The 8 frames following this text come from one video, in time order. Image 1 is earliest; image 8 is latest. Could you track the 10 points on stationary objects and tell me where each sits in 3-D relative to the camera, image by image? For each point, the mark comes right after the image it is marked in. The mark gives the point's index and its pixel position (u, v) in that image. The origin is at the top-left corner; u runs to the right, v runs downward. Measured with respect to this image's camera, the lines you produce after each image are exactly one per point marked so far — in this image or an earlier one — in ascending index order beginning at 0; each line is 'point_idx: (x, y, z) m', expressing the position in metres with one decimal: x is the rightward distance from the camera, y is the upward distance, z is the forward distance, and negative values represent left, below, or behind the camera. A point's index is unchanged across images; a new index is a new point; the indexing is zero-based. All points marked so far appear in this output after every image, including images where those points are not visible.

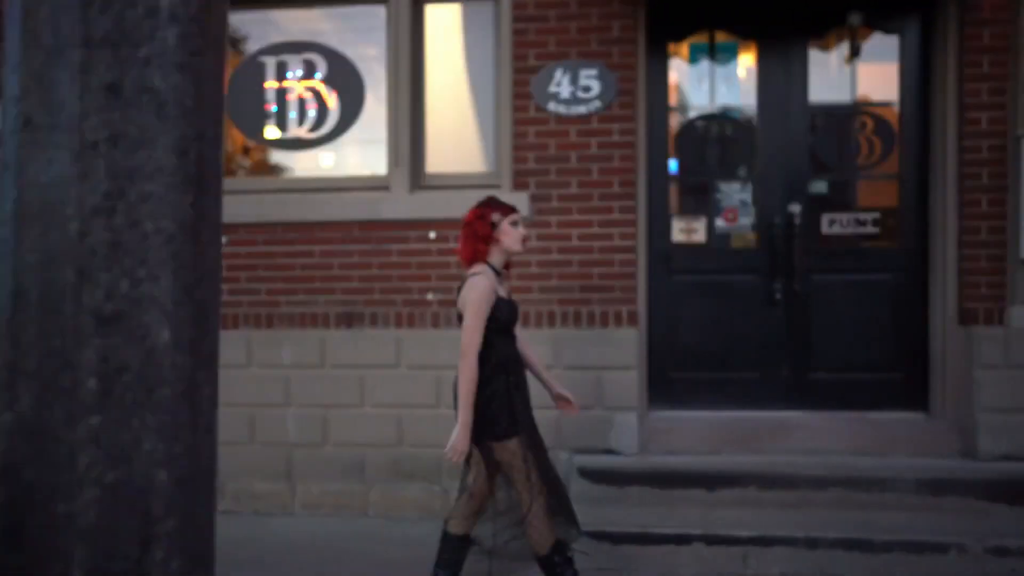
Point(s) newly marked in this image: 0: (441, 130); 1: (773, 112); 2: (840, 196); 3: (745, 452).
0: (-0.5, +1.1, +4.9) m
1: (+1.8, +1.2, +4.7) m
2: (+2.2, +0.6, +4.7) m
3: (+1.5, -1.1, +4.4) m
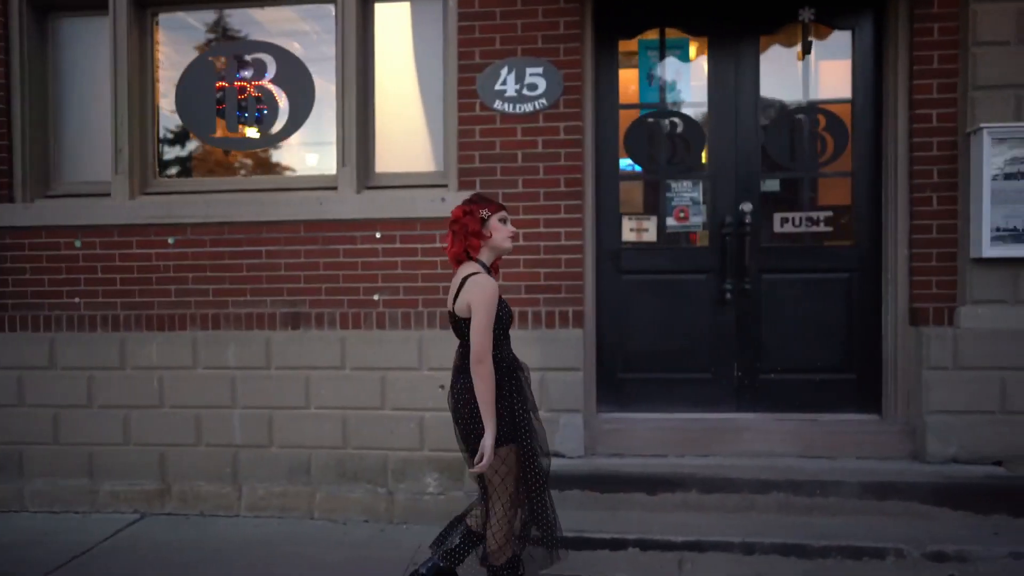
0: (-0.9, +1.1, +4.9) m
1: (+1.4, +1.2, +4.6) m
2: (+1.9, +0.6, +4.6) m
3: (+1.1, -1.1, +4.4) m
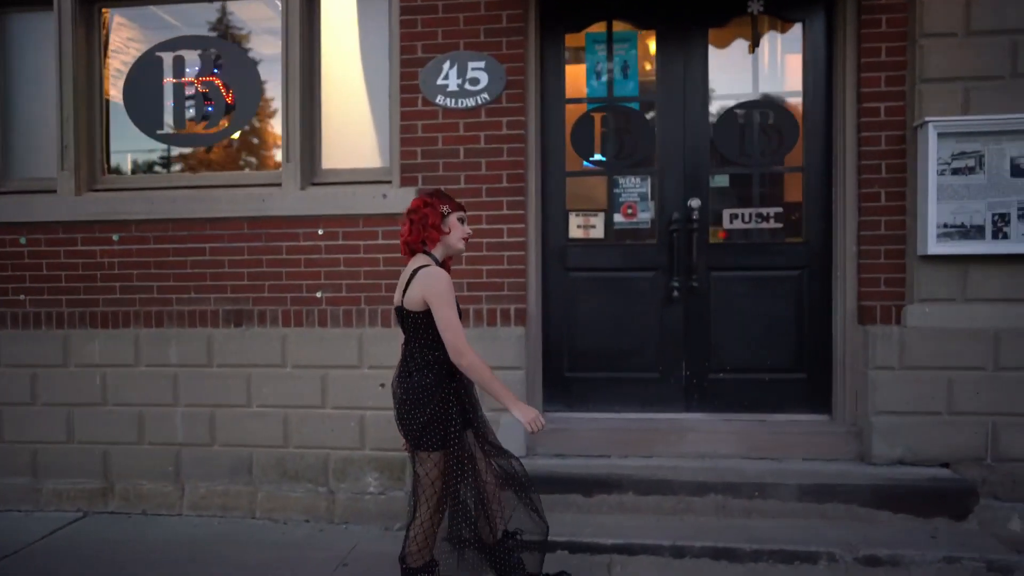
0: (-1.2, +1.1, +4.8) m
1: (+1.1, +1.2, +4.5) m
2: (+1.5, +0.6, +4.5) m
3: (+0.8, -1.0, +4.3) m
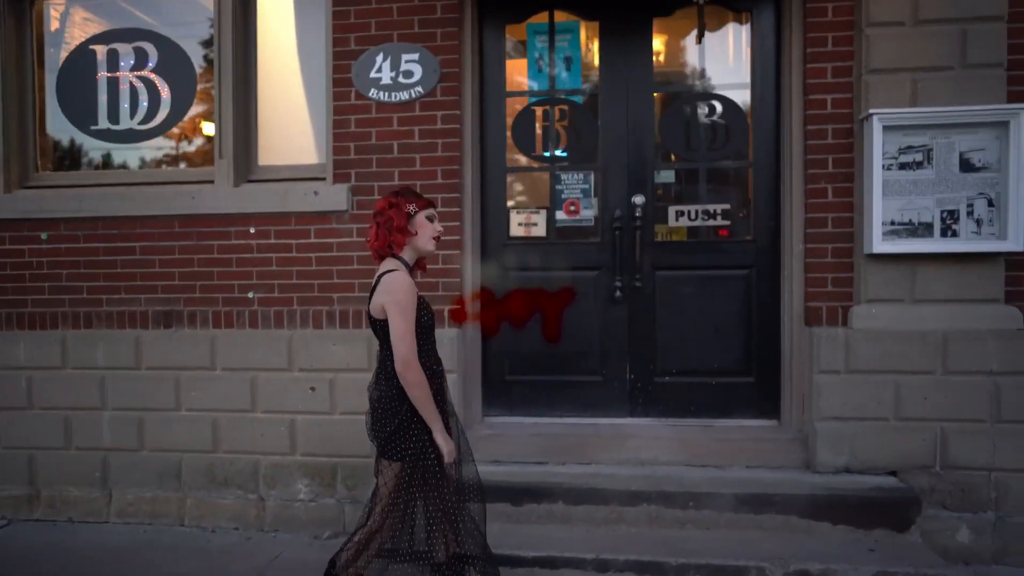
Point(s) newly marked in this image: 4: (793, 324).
0: (-1.6, +1.1, +4.7) m
1: (+0.7, +1.2, +4.4) m
2: (+1.1, +0.6, +4.4) m
3: (+0.4, -1.0, +4.1) m
4: (+1.7, -0.2, +4.1) m
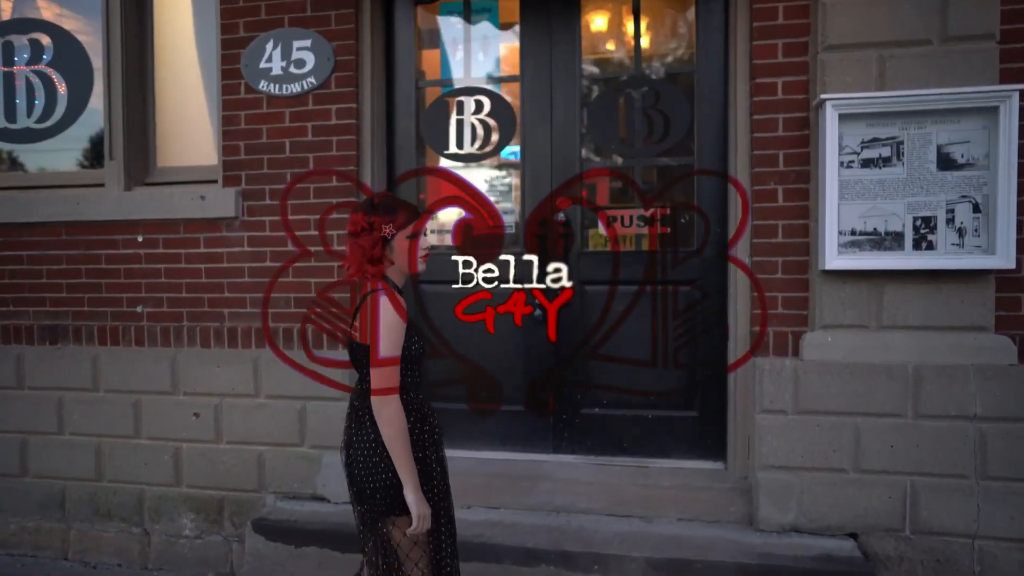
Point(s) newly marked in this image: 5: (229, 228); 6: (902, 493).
0: (-2.1, +1.1, +4.2) m
1: (+0.1, +1.1, +3.8) m
2: (+0.6, +0.5, +3.7) m
3: (-0.2, -1.1, +3.6) m
4: (+1.1, -0.3, +3.4) m
5: (-1.6, +0.3, +3.9) m
6: (+1.8, -0.9, +3.1) m
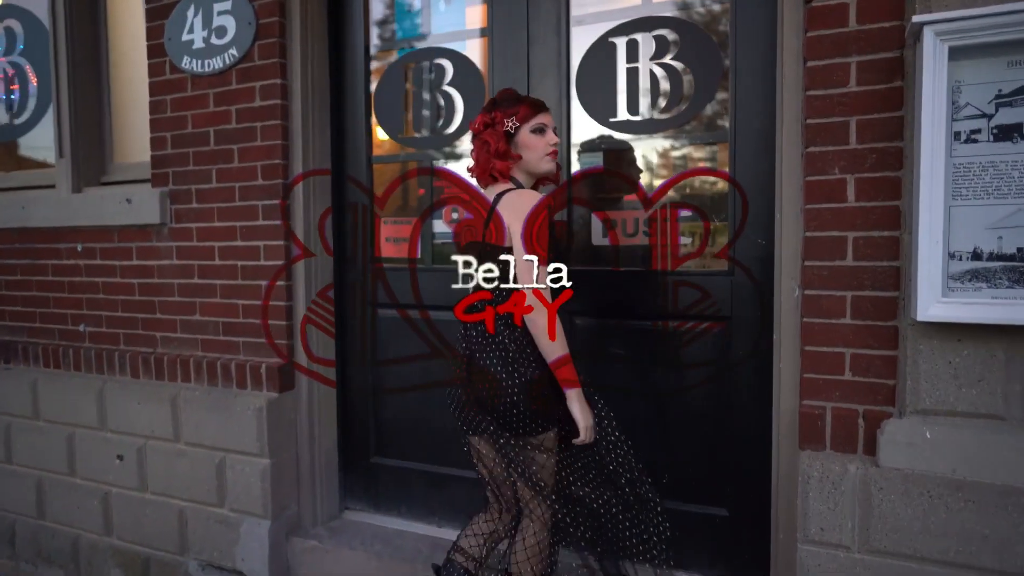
0: (-2.1, +1.0, +3.7) m
1: (0.0, +1.0, +2.7) m
2: (+0.4, +0.4, +2.6) m
3: (-0.4, -1.3, +2.7) m
4: (+0.9, -0.5, +2.2) m
5: (-1.7, +0.2, +3.3) m
6: (+1.4, -1.1, +1.8) m
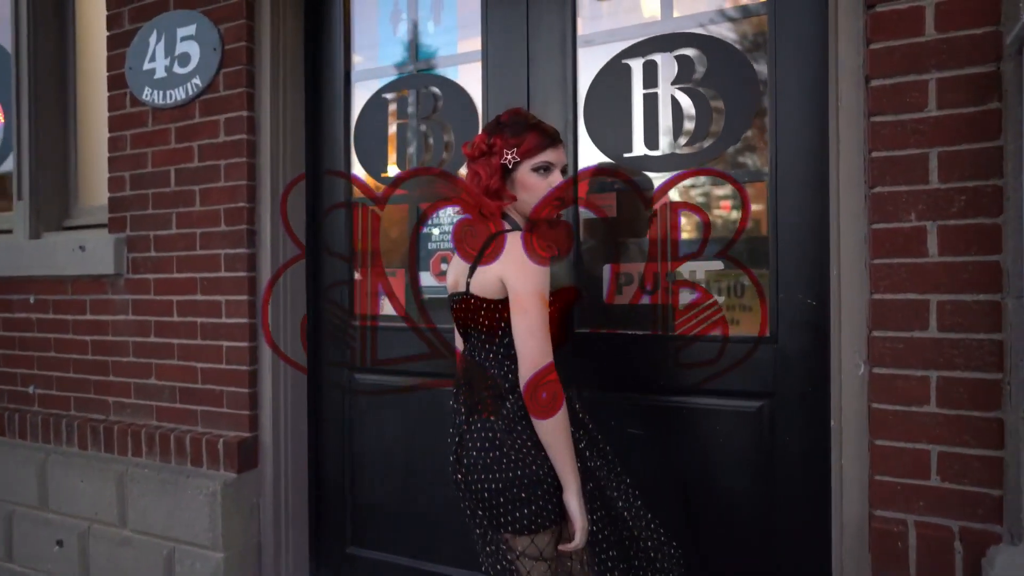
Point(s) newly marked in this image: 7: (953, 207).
0: (-2.0, +0.7, +3.4) m
1: (0.0, +0.8, +2.4) m
2: (+0.4, +0.2, +2.2) m
3: (-0.4, -1.5, +2.2) m
4: (+0.8, -0.7, +1.7) m
5: (-1.7, 0.0, +2.9) m
6: (+1.4, -1.3, +1.2) m
7: (+1.0, +0.2, +1.6) m
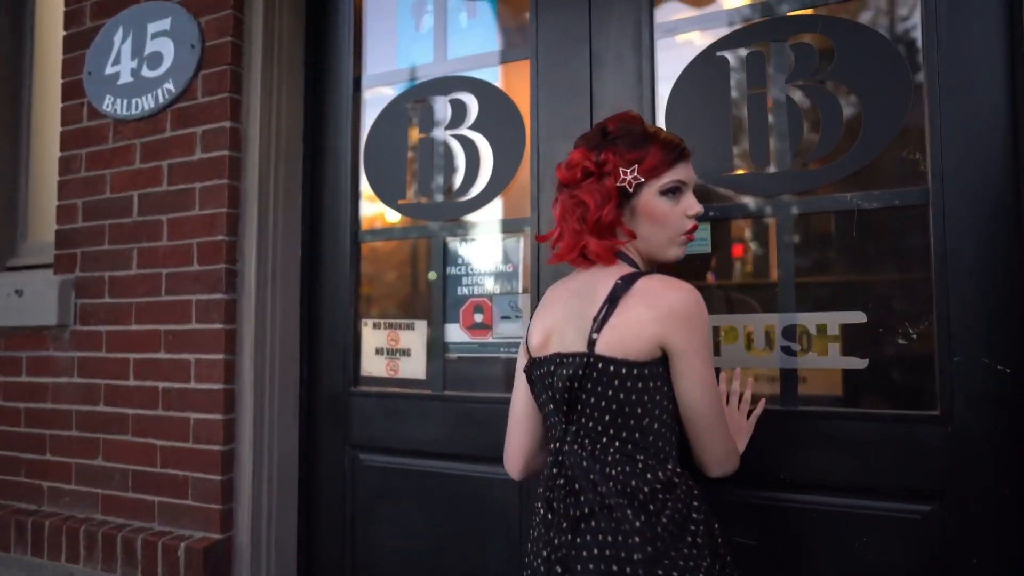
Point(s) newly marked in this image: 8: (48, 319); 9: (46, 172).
0: (-1.9, +0.5, +2.8) m
1: (+0.2, +0.6, +1.9) m
2: (+0.6, +0.1, +1.7) m
3: (-0.2, -1.6, +1.5) m
4: (+1.0, -0.8, +1.1) m
5: (-1.5, -0.2, +2.3) m
6: (+1.5, -1.3, +0.6) m
7: (+1.2, +0.1, +1.0) m
8: (-1.5, -0.1, +2.3) m
9: (-1.9, +0.5, +2.8) m
